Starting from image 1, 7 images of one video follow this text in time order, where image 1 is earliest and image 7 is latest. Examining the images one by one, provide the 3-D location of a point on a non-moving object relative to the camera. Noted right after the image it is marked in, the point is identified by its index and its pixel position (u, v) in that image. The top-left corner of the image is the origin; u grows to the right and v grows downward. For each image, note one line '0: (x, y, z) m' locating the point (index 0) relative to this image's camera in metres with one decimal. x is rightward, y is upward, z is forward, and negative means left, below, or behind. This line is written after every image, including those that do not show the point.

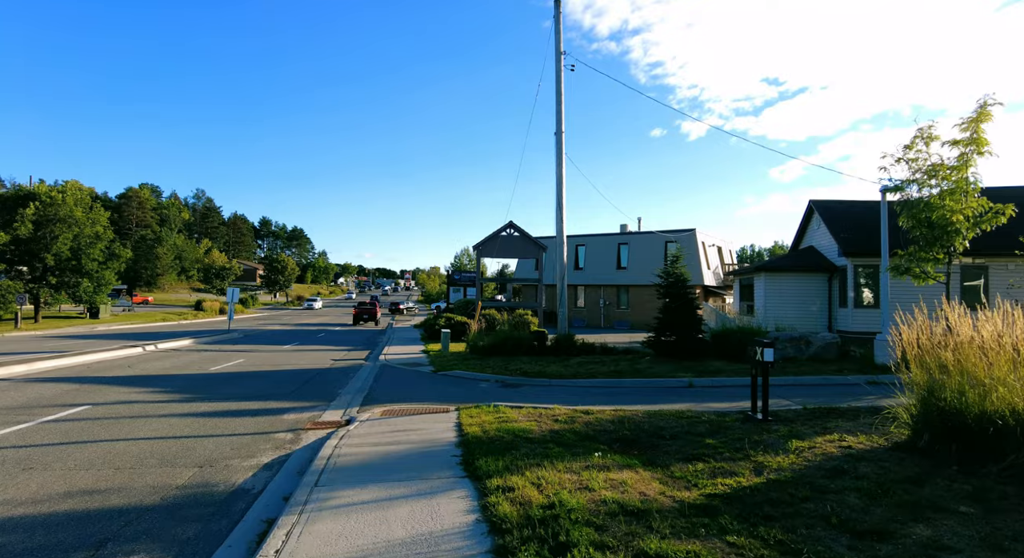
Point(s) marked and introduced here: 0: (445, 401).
0: (-1.3, -2.4, +9.8) m
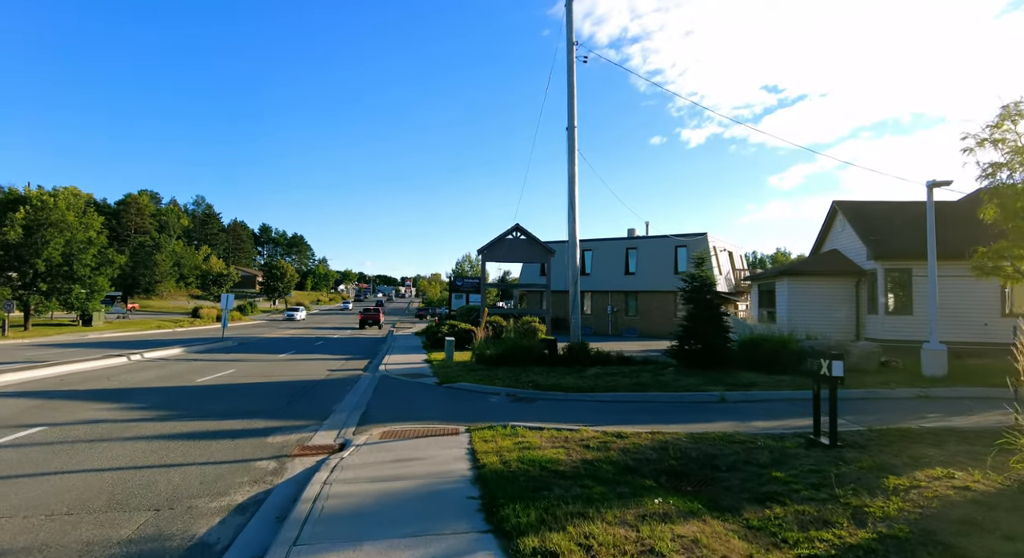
0: (-1.0, -2.4, +8.7) m
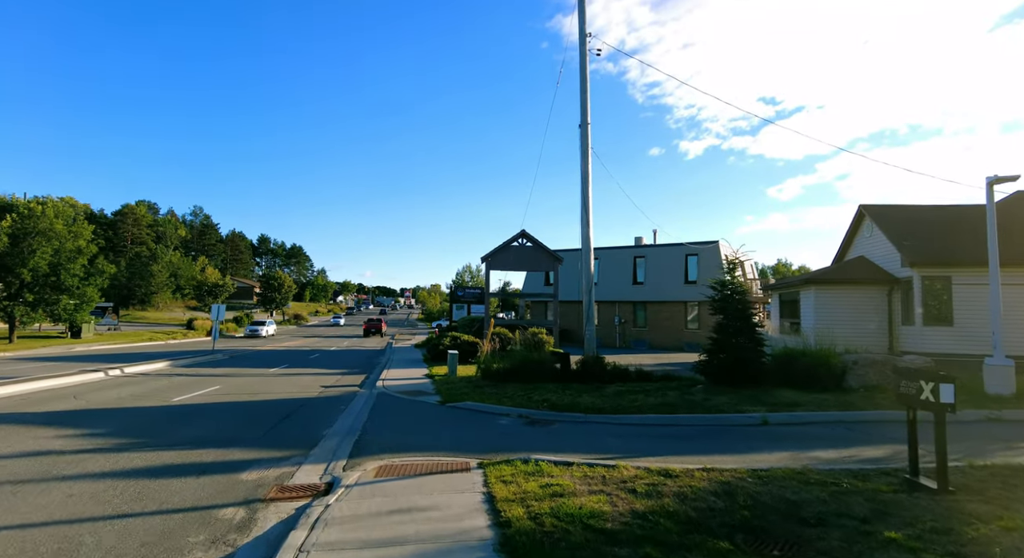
0: (-0.7, -2.5, +7.4) m
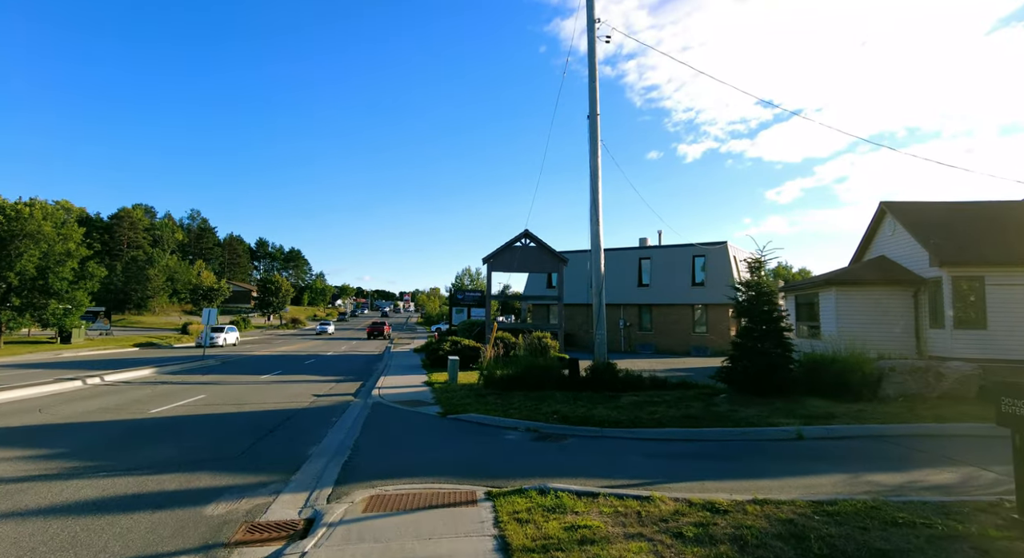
0: (-0.6, -2.5, +6.5) m
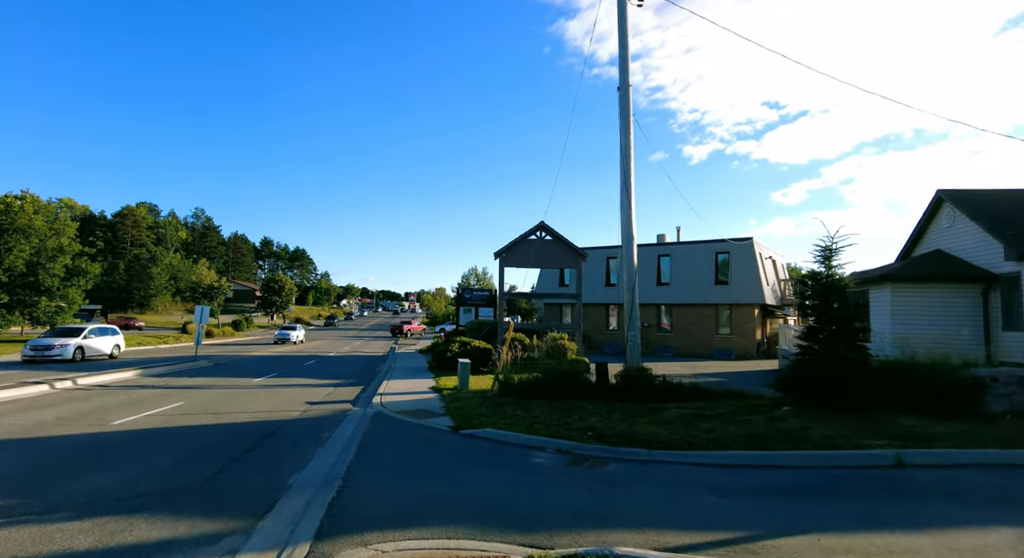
0: (-0.2, -2.3, +4.8) m
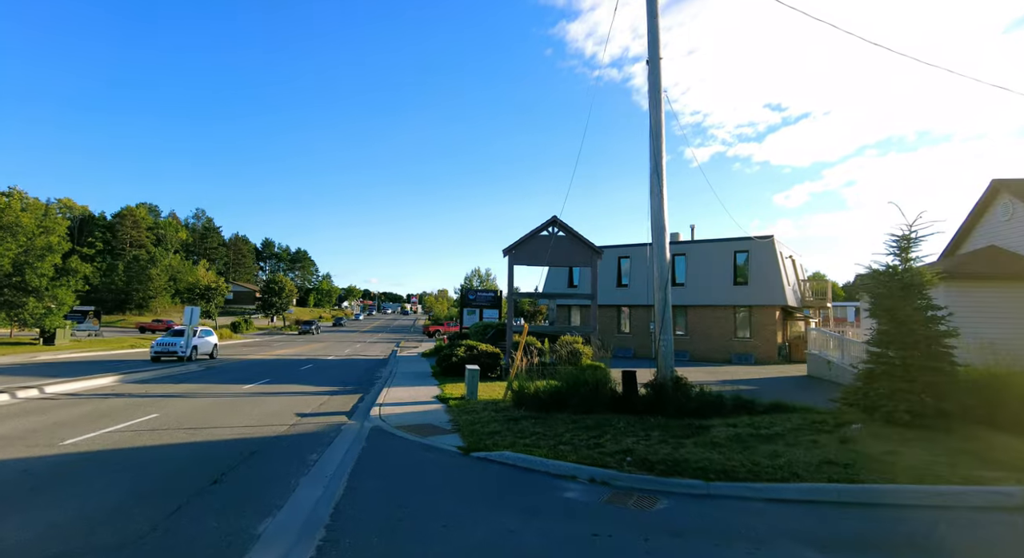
0: (+0.1, -2.2, +3.4) m
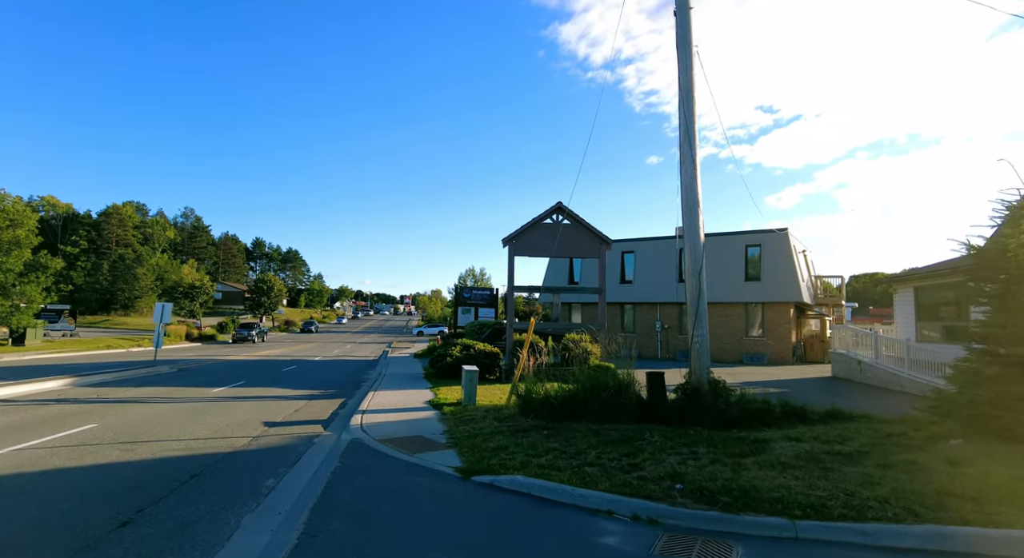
0: (+0.3, -1.9, +1.7) m
